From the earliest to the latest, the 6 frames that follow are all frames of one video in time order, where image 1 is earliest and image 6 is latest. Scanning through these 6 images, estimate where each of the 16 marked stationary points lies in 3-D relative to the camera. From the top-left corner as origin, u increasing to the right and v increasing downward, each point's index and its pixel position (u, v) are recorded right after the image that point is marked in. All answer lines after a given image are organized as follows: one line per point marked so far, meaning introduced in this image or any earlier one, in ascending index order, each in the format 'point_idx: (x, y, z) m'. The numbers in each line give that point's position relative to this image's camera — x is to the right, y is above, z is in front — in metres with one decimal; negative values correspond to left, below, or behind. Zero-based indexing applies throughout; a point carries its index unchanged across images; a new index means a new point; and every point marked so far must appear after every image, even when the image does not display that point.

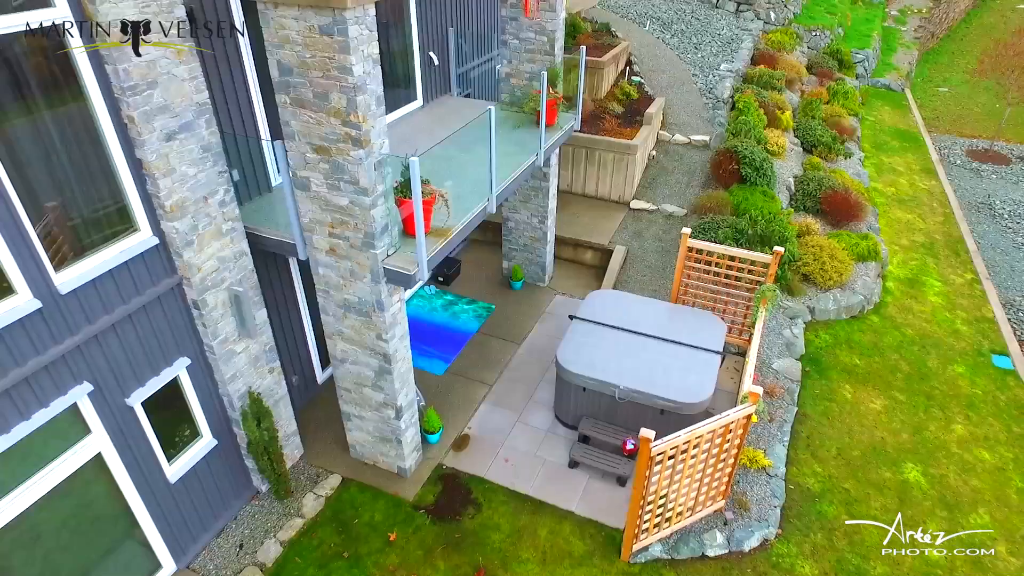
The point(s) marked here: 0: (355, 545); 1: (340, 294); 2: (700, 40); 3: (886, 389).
0: (-1.6, -2.7, +6.2) m
1: (-1.7, -0.1, +5.8) m
2: (+5.8, +7.6, +18.2) m
3: (+5.3, -1.4, +8.4) m
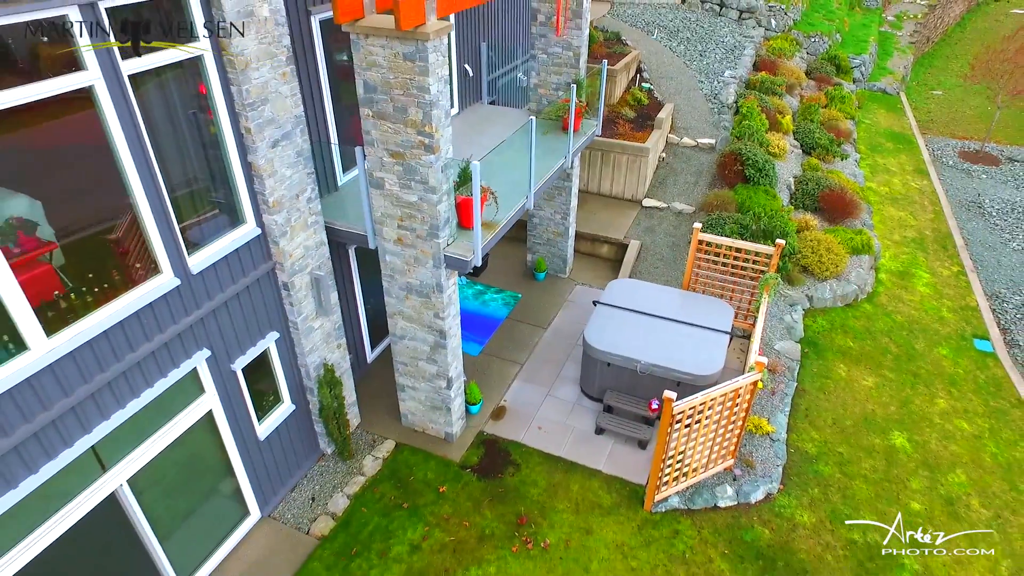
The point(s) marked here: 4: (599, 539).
0: (-1.2, -2.5, +7.1) m
1: (-1.2, +0.1, +6.7) m
2: (+6.2, +7.8, +19.1) m
3: (+5.8, -1.3, +9.4) m
4: (+1.0, -2.8, +6.7) m
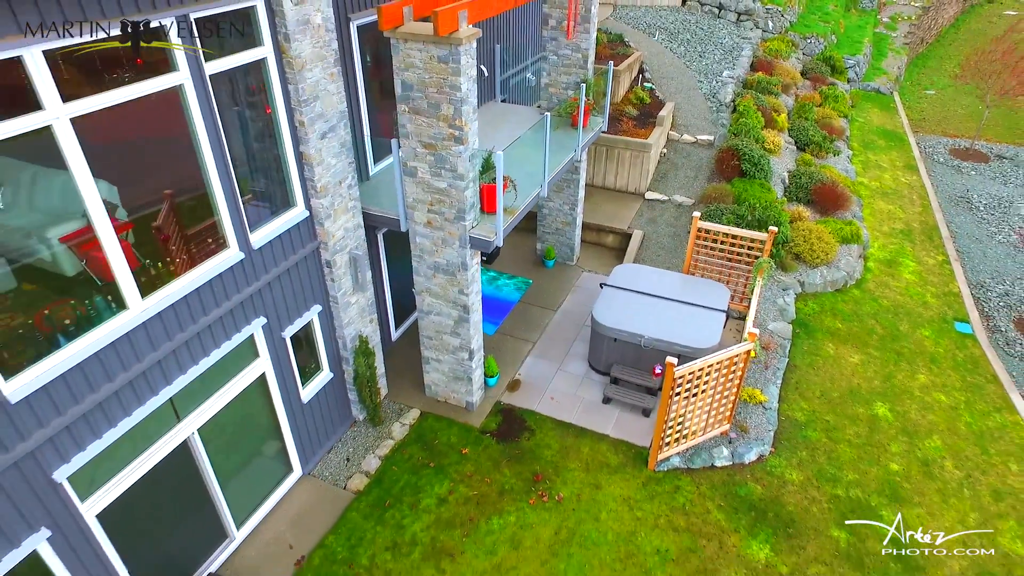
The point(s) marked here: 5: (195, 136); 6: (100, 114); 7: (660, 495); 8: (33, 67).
0: (-1.0, -2.2, +7.9) m
1: (-1.0, +0.4, +7.4) m
2: (+6.4, +8.1, +19.9) m
3: (+6.0, -1.0, +10.1) m
4: (+1.2, -2.6, +7.4) m
5: (-2.8, +1.4, +5.3) m
6: (-3.1, +1.3, +4.5) m
7: (+1.9, -2.6, +7.5) m
8: (-3.2, +1.5, +4.0) m
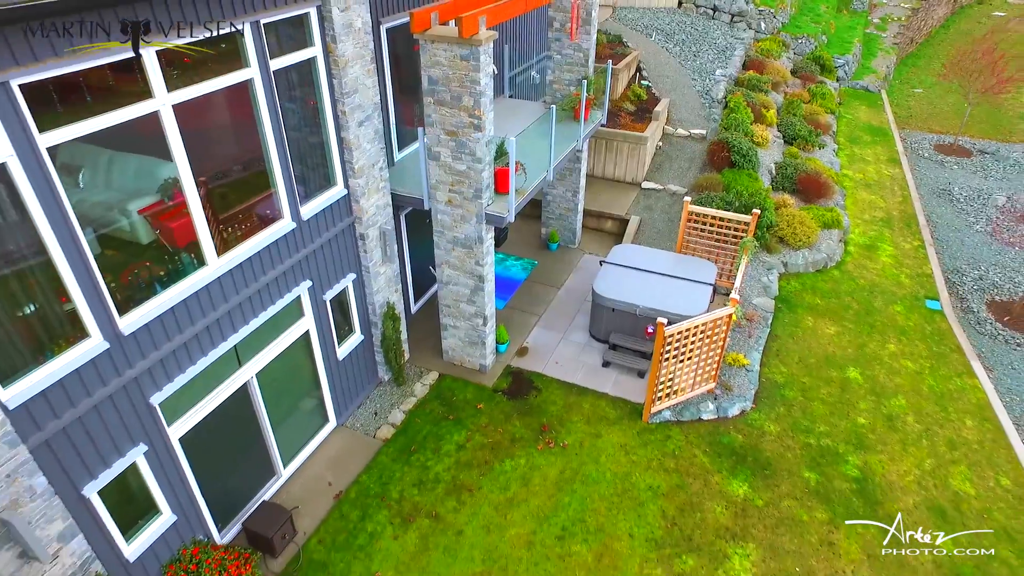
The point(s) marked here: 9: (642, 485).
0: (-0.8, -1.8, +8.8) m
1: (-0.9, +0.8, +8.4) m
2: (+6.6, +8.5, +20.9) m
3: (+6.1, -0.6, +11.1) m
4: (+1.3, -2.2, +8.4) m
5: (-2.7, +1.8, +6.2) m
6: (-2.9, +1.7, +5.5) m
7: (+2.0, -2.2, +8.4) m
8: (-3.1, +1.9, +5.0) m
9: (+1.7, -2.6, +7.9) m
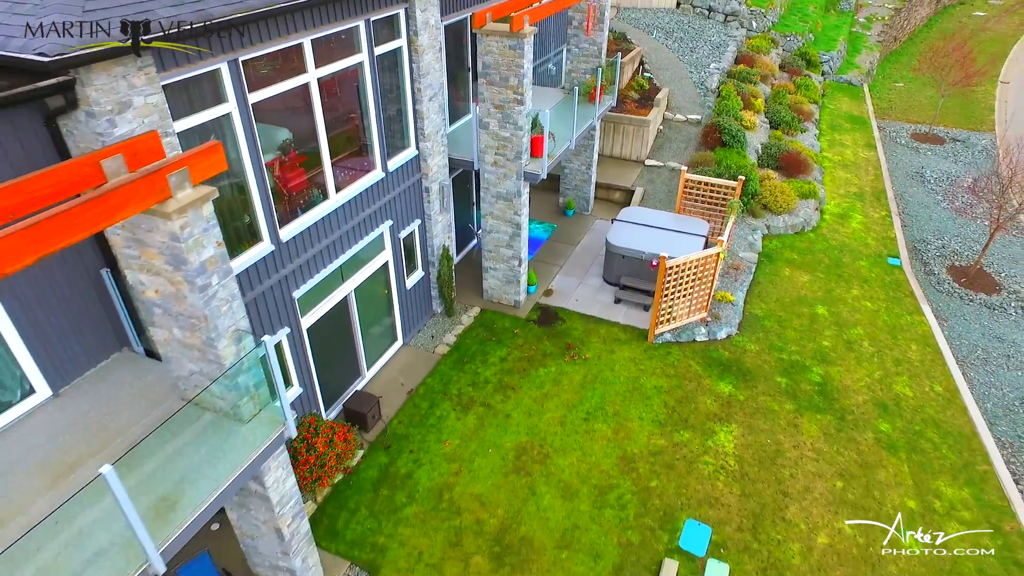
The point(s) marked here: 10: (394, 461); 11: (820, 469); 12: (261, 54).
0: (-0.3, -0.9, +10.9) m
1: (-0.3, +1.8, +10.5) m
2: (+7.1, +9.4, +23.0) m
3: (+6.7, +0.4, +13.2) m
4: (+1.9, -1.2, +10.5) m
5: (-2.1, +2.7, +8.3) m
6: (-2.4, +2.7, +7.6) m
7: (+2.6, -1.2, +10.6) m
8: (-2.5, +2.9, +7.1) m
9: (+2.3, -1.6, +10.0) m
10: (-1.7, -2.5, +8.6) m
11: (+4.6, -2.7, +8.8) m
12: (-2.8, +2.6, +6.5) m
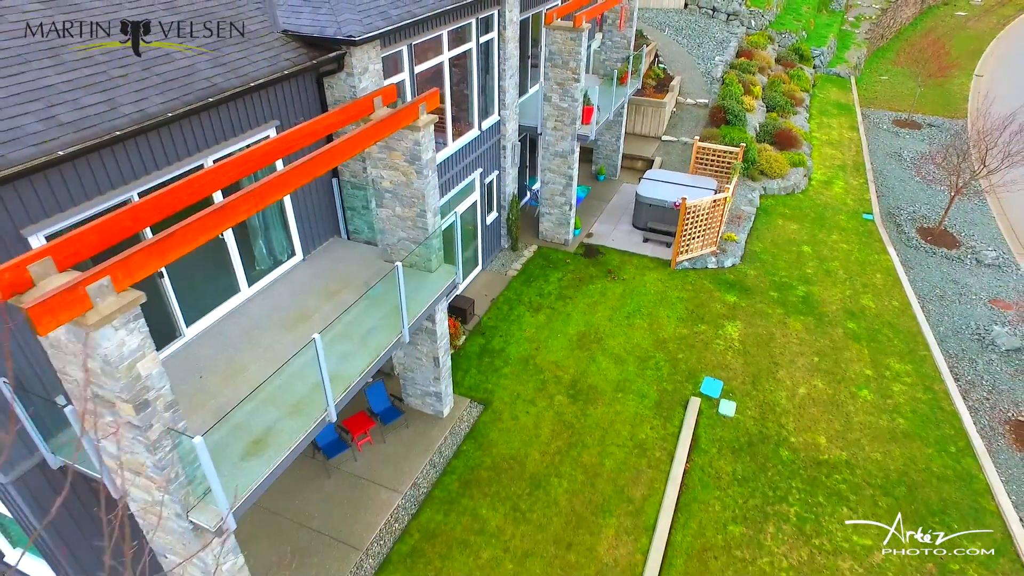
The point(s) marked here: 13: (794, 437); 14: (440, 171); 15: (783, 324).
0: (+1.0, +0.6, +14.1) m
1: (+1.0, +3.2, +13.6) m
2: (+8.4, +10.9, +26.1) m
3: (+8.0, +1.8, +16.4) m
4: (+3.2, +0.2, +13.7) m
5: (-0.8, +4.2, +11.5) m
6: (-1.1, +4.1, +10.7) m
7: (+3.8, +0.2, +13.7) m
8: (-1.2, +4.3, +10.2) m
9: (+3.6, -0.2, +13.1) m
10: (-0.5, -1.1, +11.7) m
11: (+5.9, -1.2, +12.0) m
12: (-1.5, +4.0, +9.6) m
13: (+4.9, -2.6, +10.2) m
14: (-1.4, +2.2, +11.2) m
15: (+5.7, -0.8, +12.5) m
